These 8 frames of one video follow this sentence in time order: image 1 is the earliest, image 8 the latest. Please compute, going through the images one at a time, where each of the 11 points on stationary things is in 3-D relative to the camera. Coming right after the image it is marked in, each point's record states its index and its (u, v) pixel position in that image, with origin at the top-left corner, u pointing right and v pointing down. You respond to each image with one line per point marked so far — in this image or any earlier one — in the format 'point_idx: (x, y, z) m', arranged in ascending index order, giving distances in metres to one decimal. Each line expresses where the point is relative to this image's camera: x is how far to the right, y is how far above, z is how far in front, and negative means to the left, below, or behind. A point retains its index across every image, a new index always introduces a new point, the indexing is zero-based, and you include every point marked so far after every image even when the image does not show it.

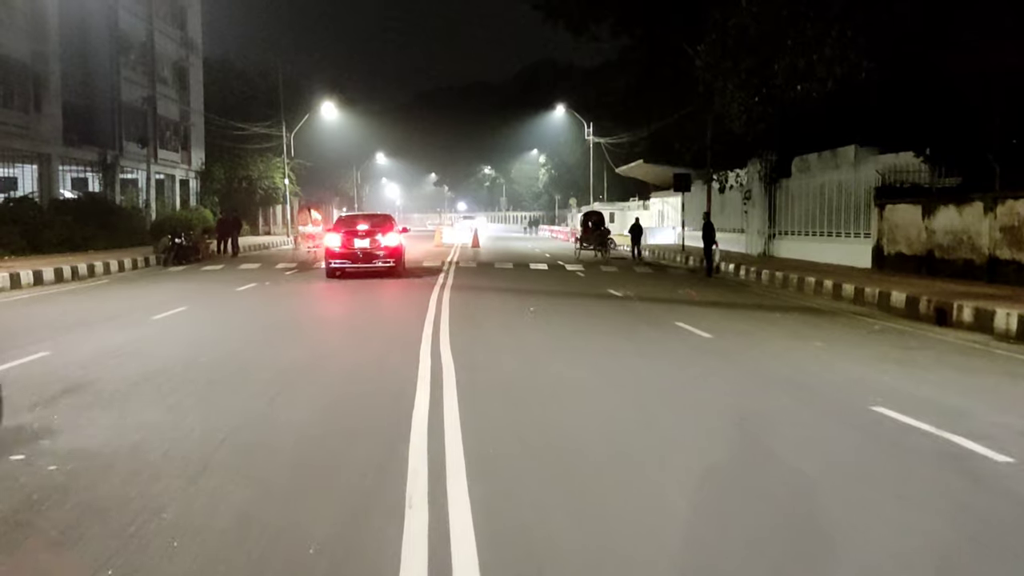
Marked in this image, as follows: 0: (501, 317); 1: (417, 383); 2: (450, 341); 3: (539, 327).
0: (-0.1, -0.5, +18.2) m
1: (-1.2, -1.1, +12.8) m
2: (-1.0, -0.8, +15.8) m
3: (+0.5, -0.7, +16.9) m
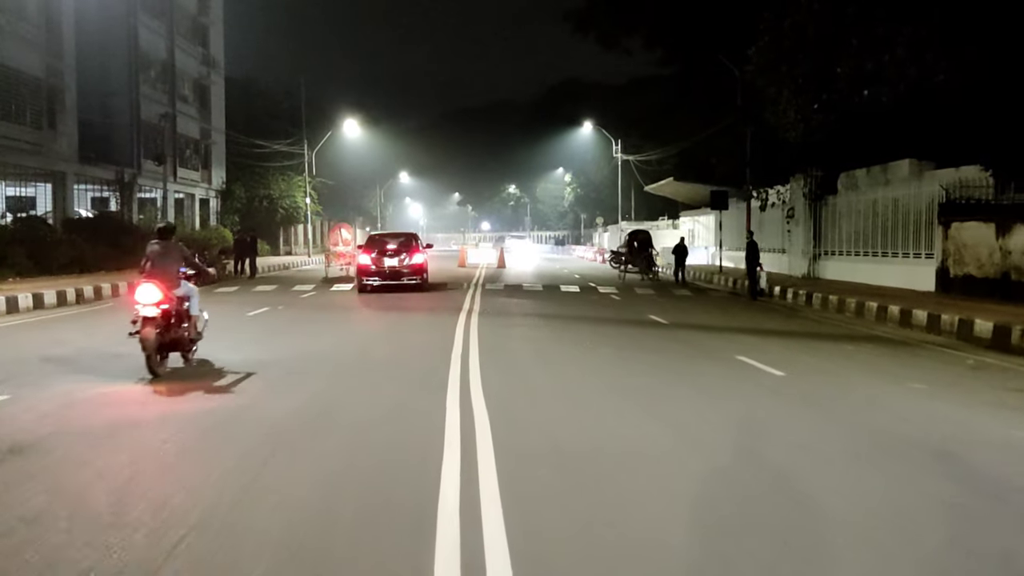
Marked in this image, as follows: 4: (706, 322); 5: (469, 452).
0: (+0.5, -0.9, +16.3) m
1: (-0.7, -1.5, +11.0) m
2: (-0.5, -1.2, +14.0) m
3: (+1.1, -1.1, +15.1) m
4: (+4.0, -0.7, +19.4) m
5: (-0.4, -1.6, +9.1) m
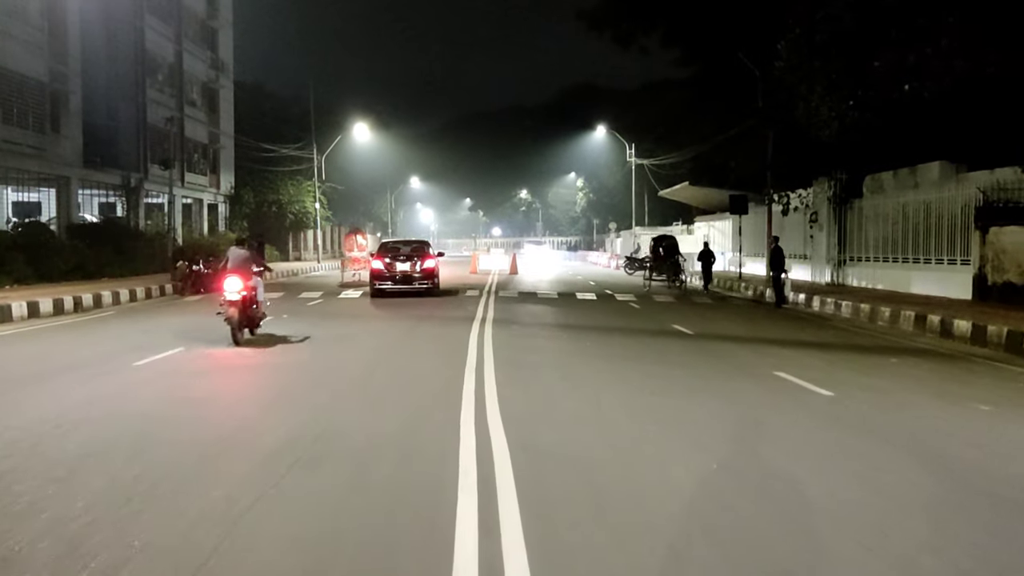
0: (+0.8, -1.1, +15.3) m
1: (-0.5, -1.6, +9.9) m
2: (-0.2, -1.3, +13.0) m
3: (+1.4, -1.2, +14.0) m
4: (+4.3, -0.9, +18.3) m
5: (-0.2, -1.7, +8.1) m
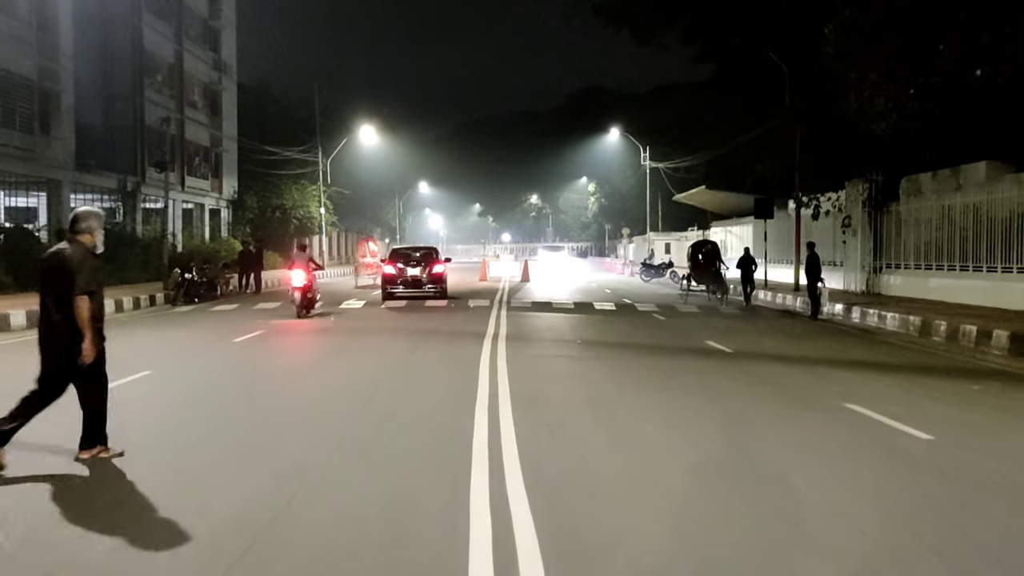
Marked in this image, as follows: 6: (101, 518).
0: (+1.0, -1.3, +13.3) m
1: (-0.3, -1.7, +7.9) m
2: (0.0, -1.5, +11.0) m
3: (+1.6, -1.4, +12.0) m
4: (+4.6, -1.1, +16.3) m
5: (0.0, -1.8, +6.1) m
6: (-3.1, -1.7, +7.2) m
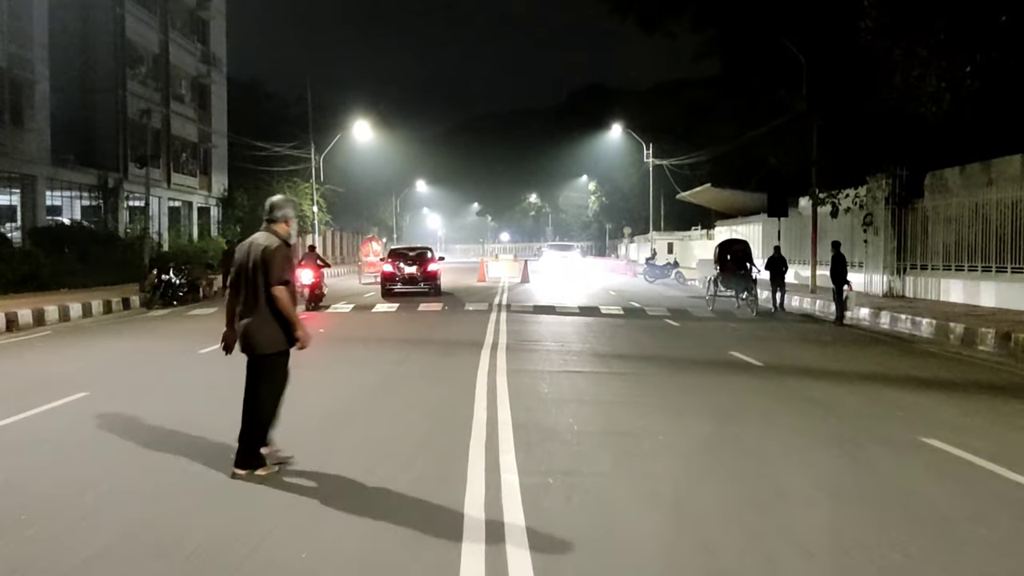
0: (+1.0, -1.4, +11.4) m
1: (-0.3, -1.8, +6.0) m
2: (0.0, -1.6, +9.1) m
3: (+1.6, -1.5, +10.1) m
4: (+4.6, -1.2, +14.4) m
5: (0.0, -1.9, +4.2) m
6: (-3.1, -1.8, +5.3) m
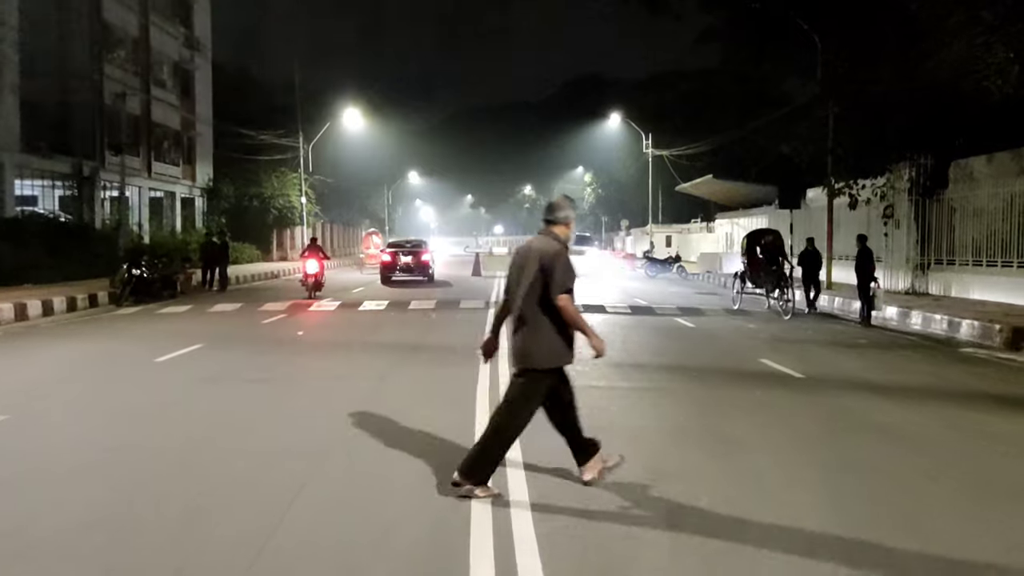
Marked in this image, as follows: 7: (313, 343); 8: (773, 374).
0: (+1.1, -1.4, +9.6) m
1: (-0.2, -1.9, +4.2) m
2: (+0.1, -1.6, +7.3) m
3: (+1.7, -1.5, +8.3) m
4: (+4.6, -1.2, +12.6) m
5: (+0.1, -2.0, +2.4) m
6: (-2.9, -1.9, +3.4) m
7: (-3.3, -1.0, +15.9) m
8: (+3.3, -1.1, +12.1) m
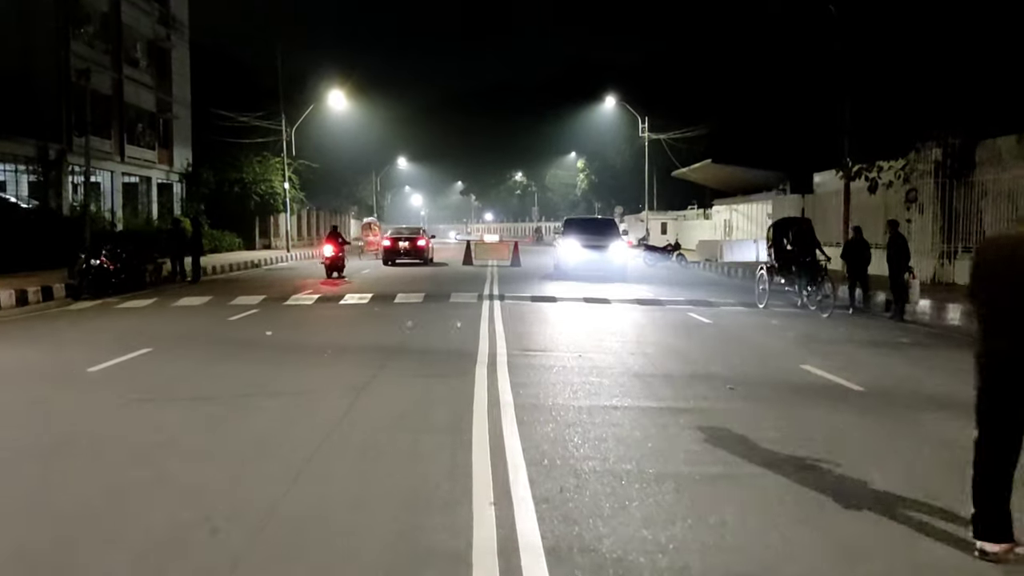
0: (+1.2, -1.4, +7.5) m
1: (-0.1, -1.9, +2.2) m
2: (+0.2, -1.6, +5.2) m
3: (+1.8, -1.5, +6.3) m
4: (+4.6, -1.1, +10.6) m
5: (+0.2, -2.0, +0.3) m
6: (-2.8, -1.9, +1.3) m
7: (-3.3, -0.9, +13.8) m
8: (+3.3, -1.1, +10.1) m
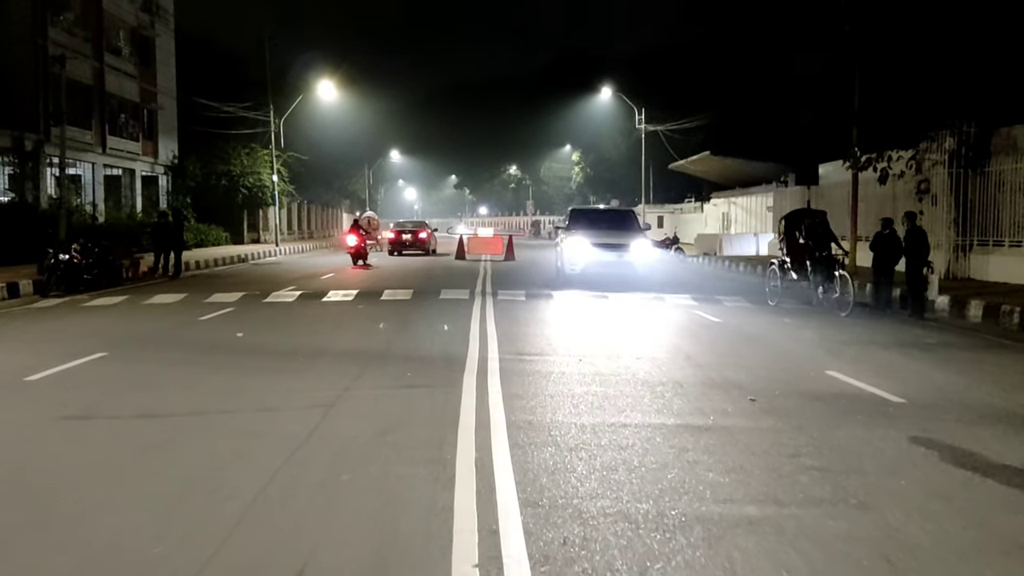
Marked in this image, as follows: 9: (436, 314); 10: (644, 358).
0: (+1.1, -1.4, +6.4) m
1: (-0.1, -2.0, +1.0) m
2: (+0.1, -1.6, +4.0) m
3: (+1.7, -1.5, +5.1) m
4: (+4.6, -1.1, +9.5) m
5: (+0.2, -2.1, -0.9) m
6: (-2.9, -2.0, +0.1) m
7: (-3.4, -0.9, +12.6) m
8: (+3.3, -1.1, +9.0) m
9: (-1.3, -0.5, +16.6) m
10: (+1.5, -0.8, +11.2) m
